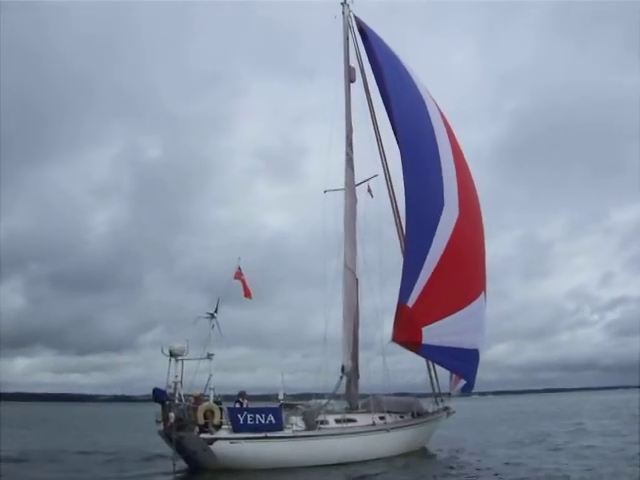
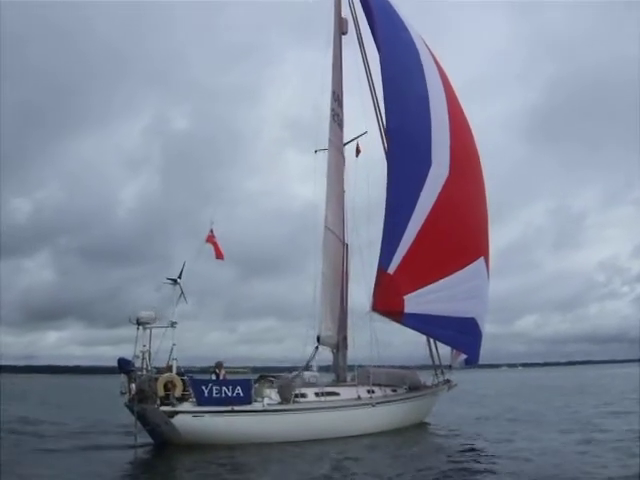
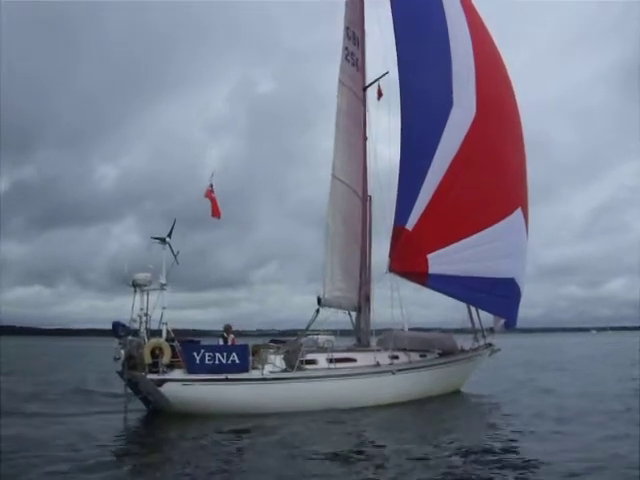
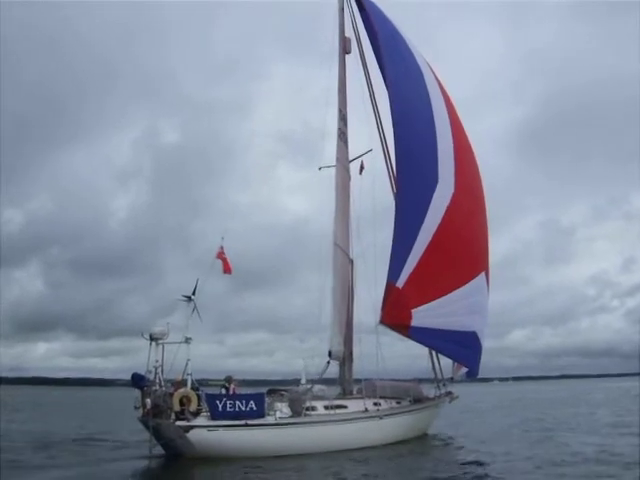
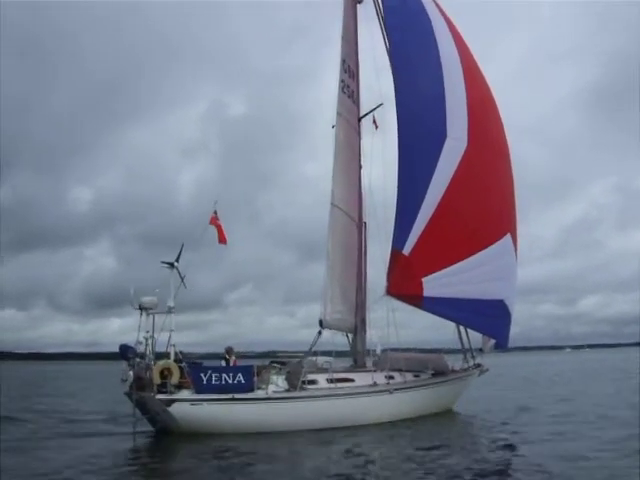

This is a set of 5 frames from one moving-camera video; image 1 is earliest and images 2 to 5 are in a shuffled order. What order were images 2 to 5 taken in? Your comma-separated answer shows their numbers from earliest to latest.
4, 2, 5, 3
